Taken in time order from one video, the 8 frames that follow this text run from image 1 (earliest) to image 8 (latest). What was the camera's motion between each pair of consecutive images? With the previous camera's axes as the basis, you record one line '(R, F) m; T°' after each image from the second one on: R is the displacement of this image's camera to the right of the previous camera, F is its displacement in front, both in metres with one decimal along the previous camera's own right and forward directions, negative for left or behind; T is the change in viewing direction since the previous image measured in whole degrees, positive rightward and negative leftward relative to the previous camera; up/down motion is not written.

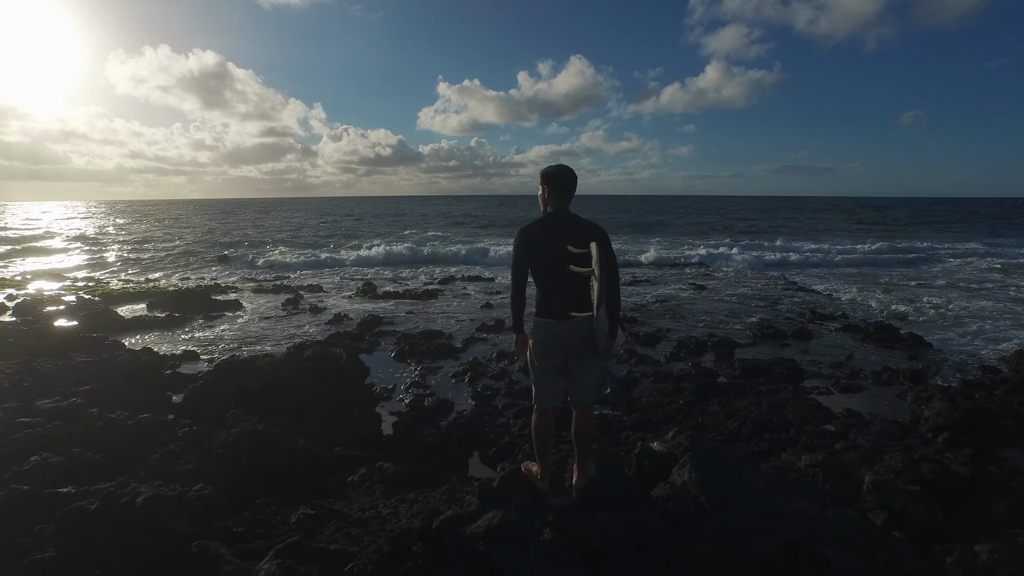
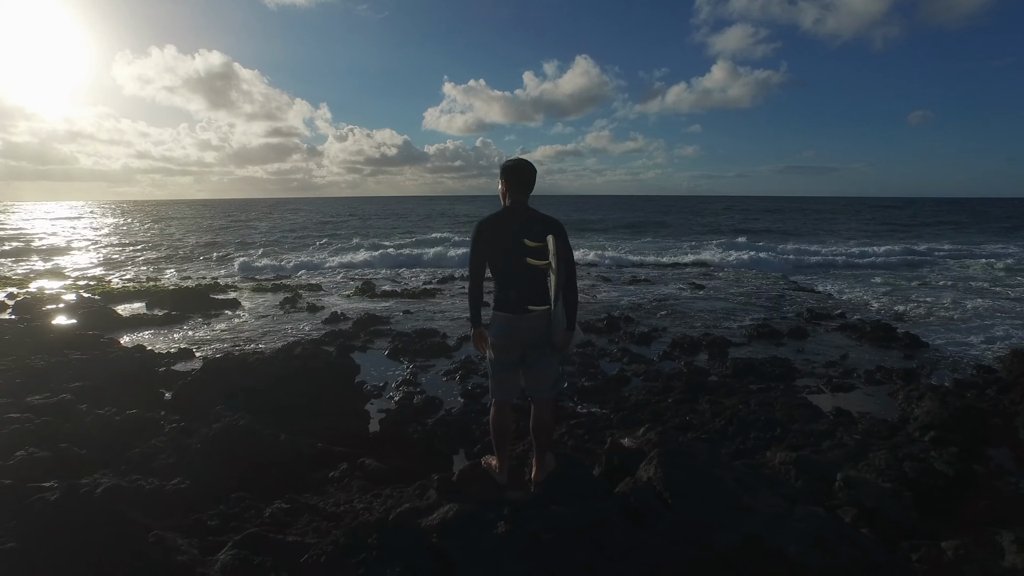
(+0.2, 0.0) m; 0°
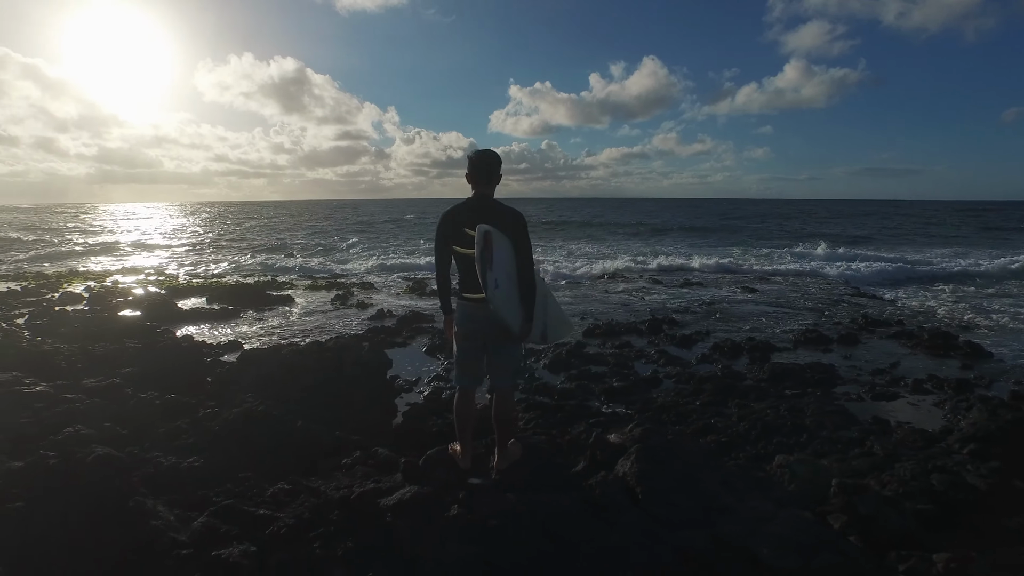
(+0.4, -0.1) m; -5°
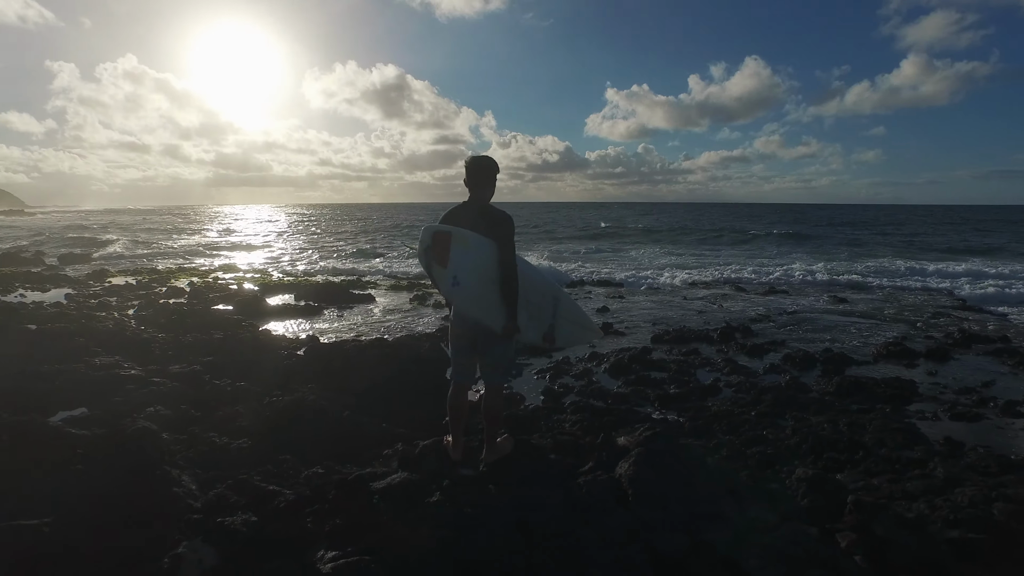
(+0.4, -0.1) m; -8°
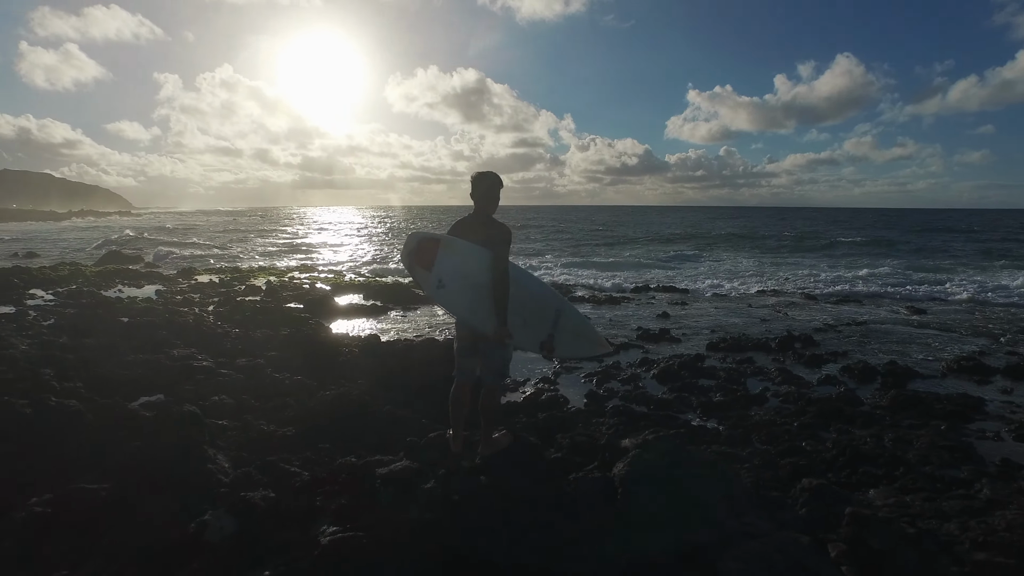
(+0.4, -0.2) m; -6°
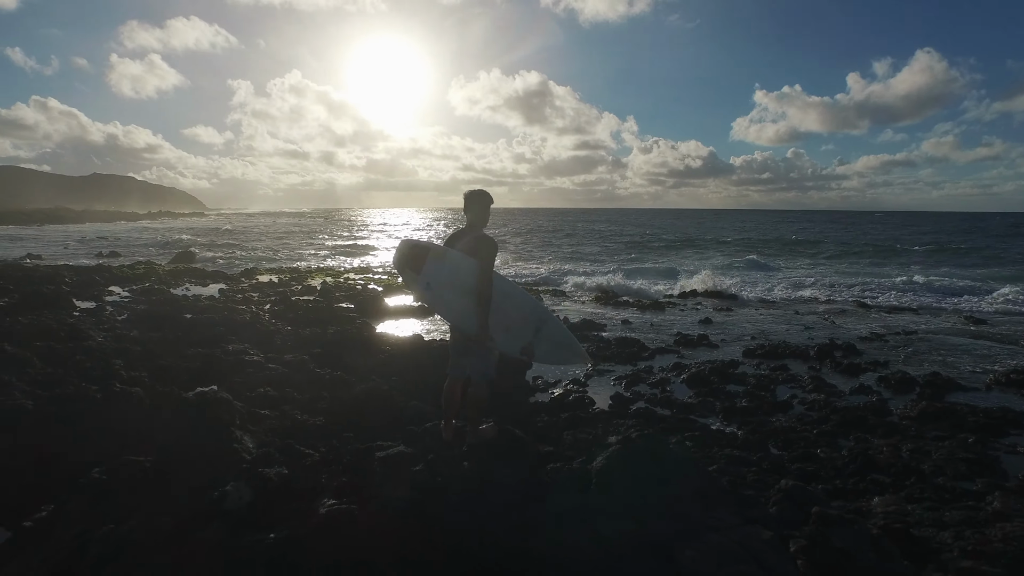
(+0.4, -0.3) m; -5°
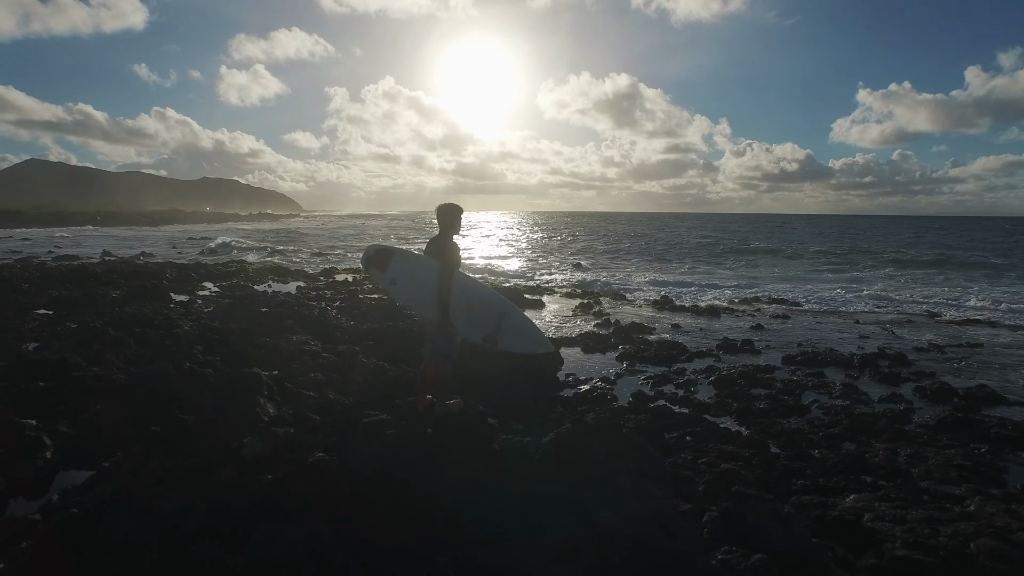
(+0.8, -0.6) m; -7°
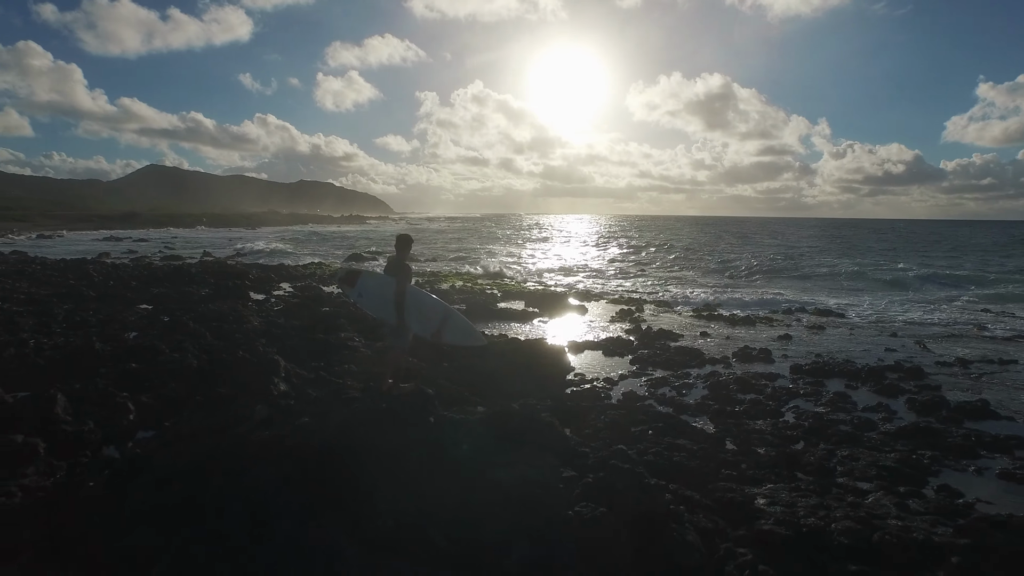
(+1.2, -1.2) m; -7°
